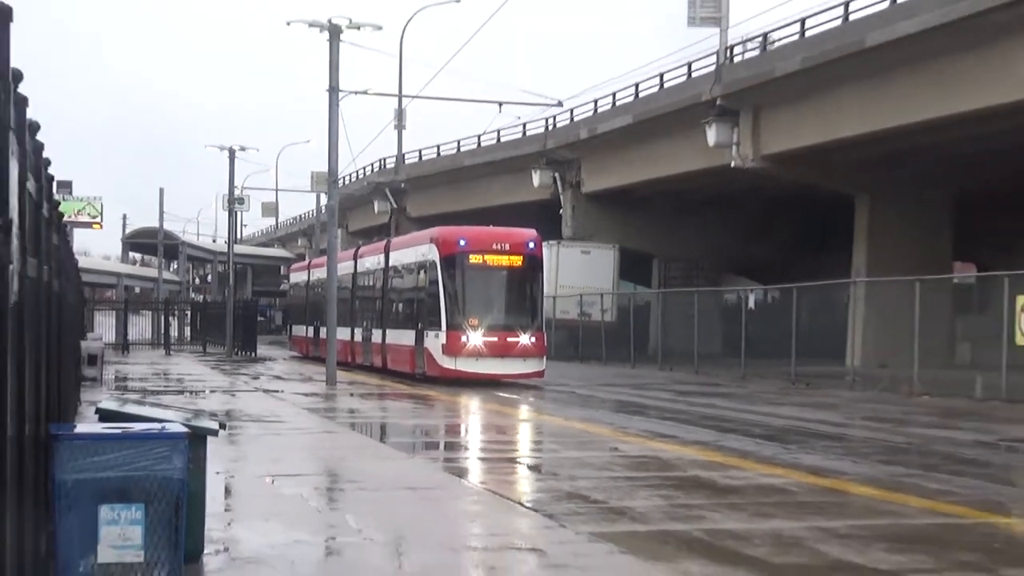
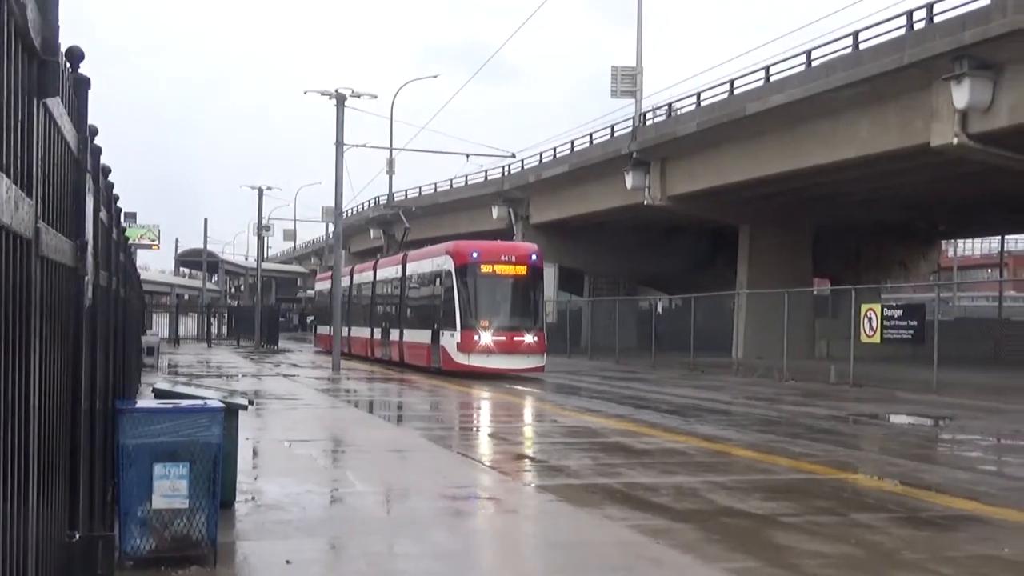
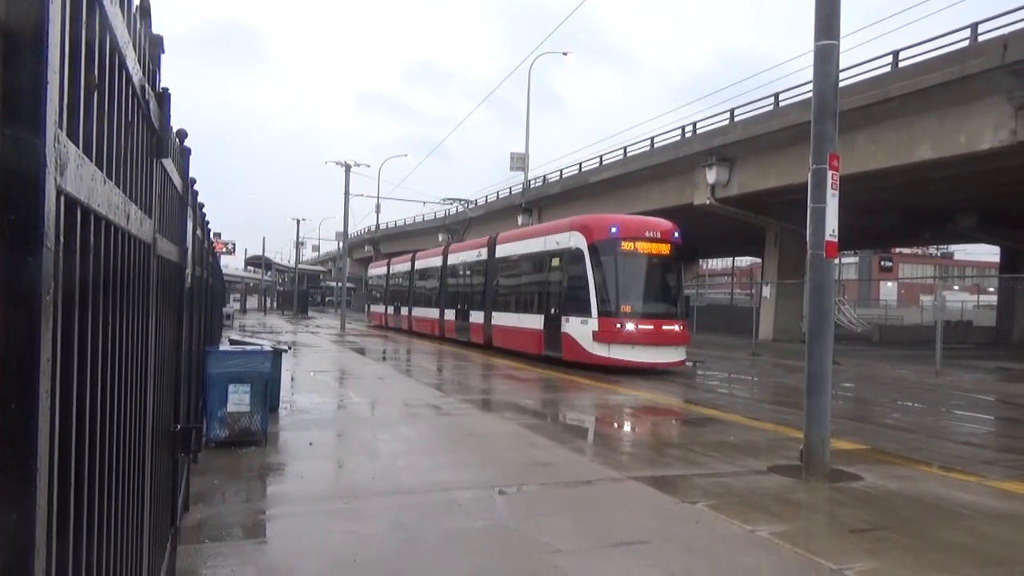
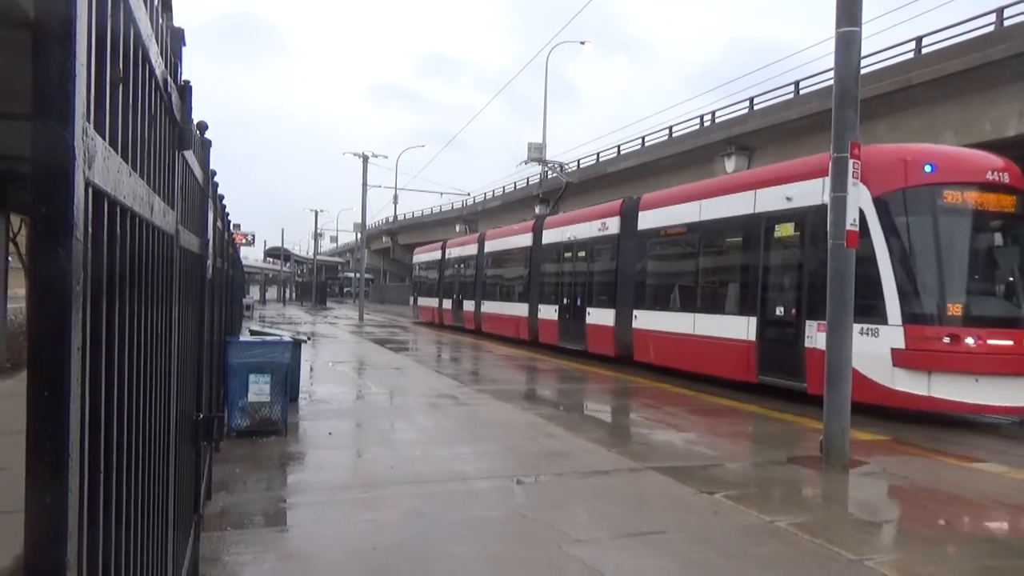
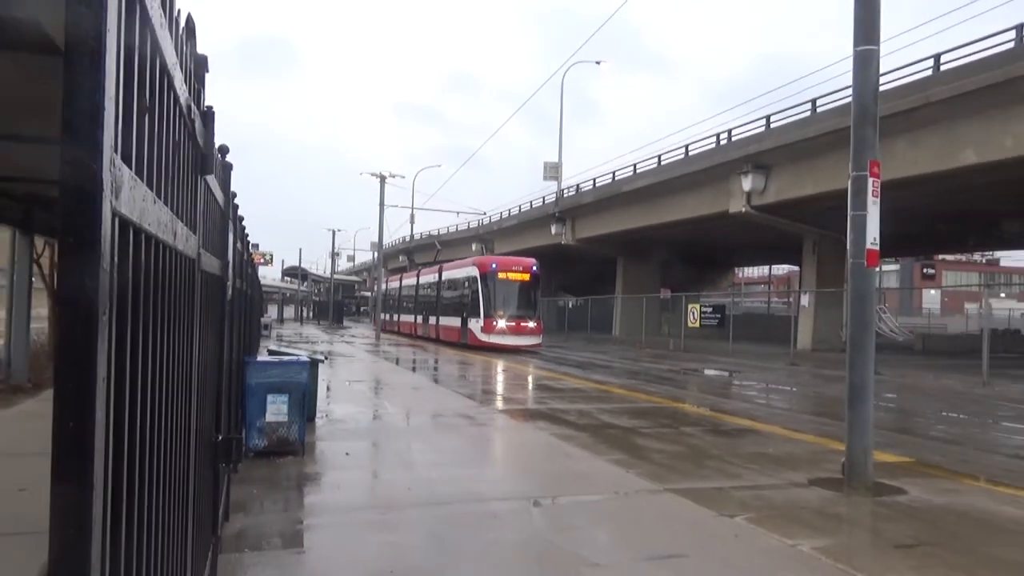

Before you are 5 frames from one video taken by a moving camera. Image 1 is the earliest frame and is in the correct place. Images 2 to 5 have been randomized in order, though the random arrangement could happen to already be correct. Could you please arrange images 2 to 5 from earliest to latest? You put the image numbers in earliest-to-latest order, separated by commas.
2, 5, 3, 4
